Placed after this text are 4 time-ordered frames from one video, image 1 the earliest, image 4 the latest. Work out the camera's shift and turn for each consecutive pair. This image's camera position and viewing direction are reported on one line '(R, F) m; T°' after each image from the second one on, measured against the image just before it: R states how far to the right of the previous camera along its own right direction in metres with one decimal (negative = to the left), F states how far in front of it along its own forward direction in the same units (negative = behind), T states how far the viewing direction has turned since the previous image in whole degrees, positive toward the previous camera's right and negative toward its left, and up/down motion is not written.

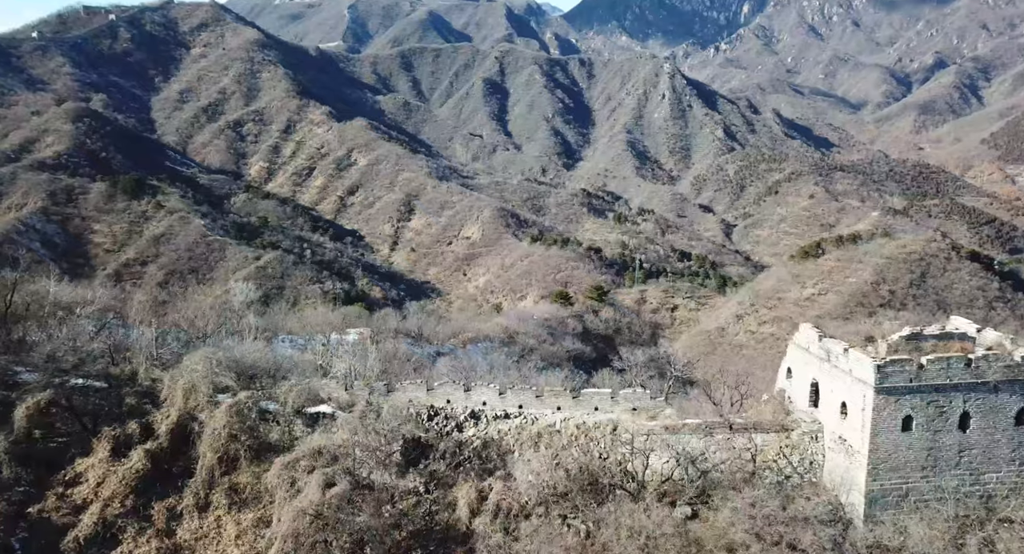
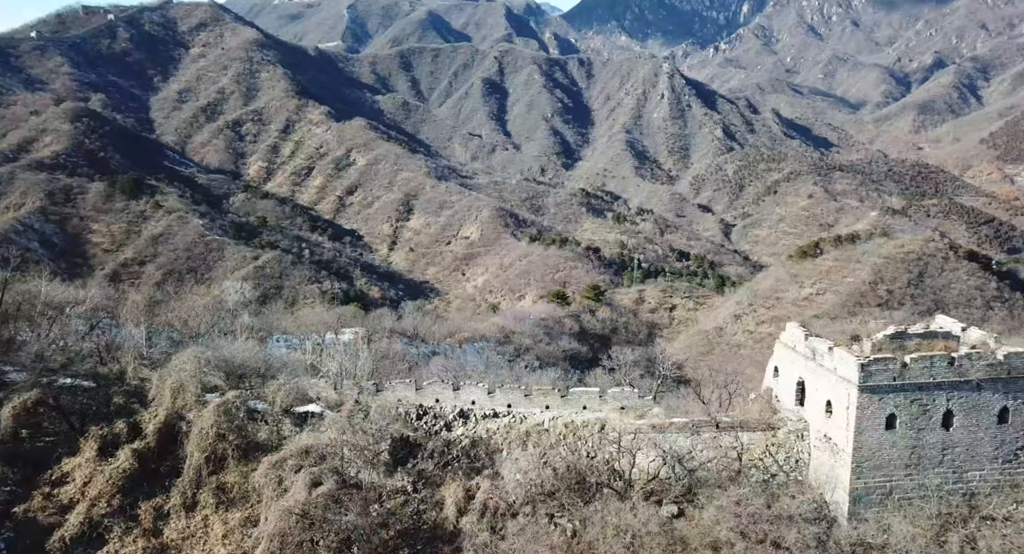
(+0.2, -0.1) m; 0°
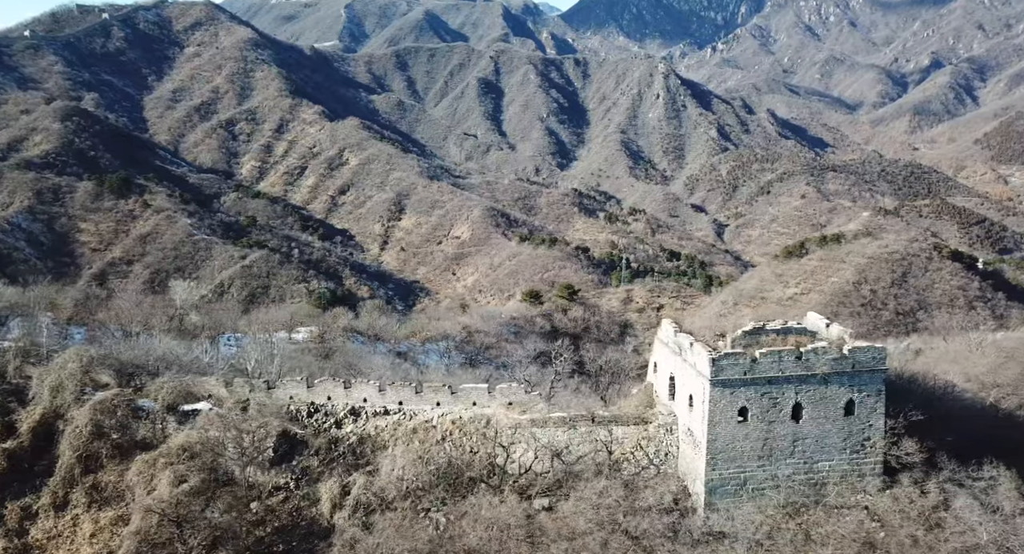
(+1.7, -0.3) m; +3°
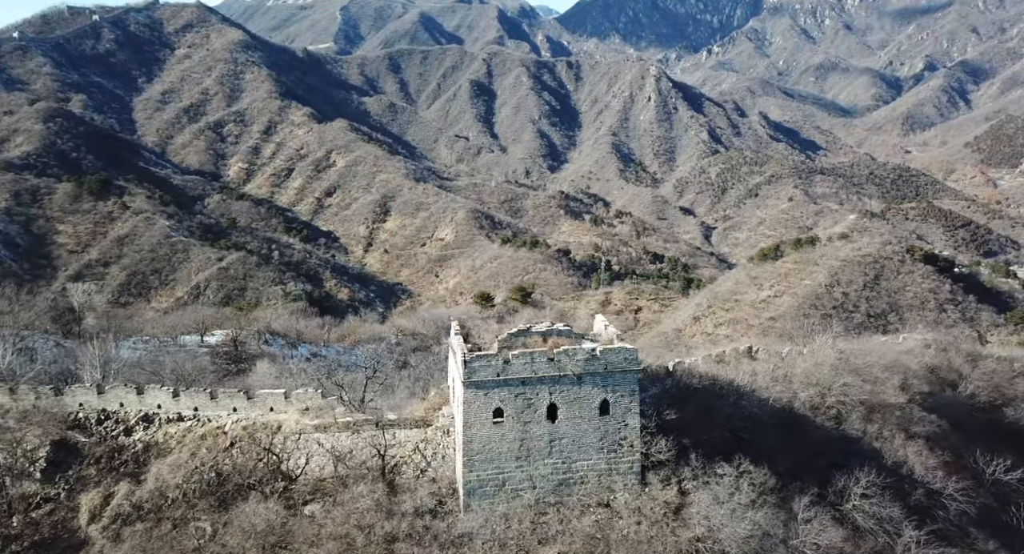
(+3.0, 0.0) m; +6°
